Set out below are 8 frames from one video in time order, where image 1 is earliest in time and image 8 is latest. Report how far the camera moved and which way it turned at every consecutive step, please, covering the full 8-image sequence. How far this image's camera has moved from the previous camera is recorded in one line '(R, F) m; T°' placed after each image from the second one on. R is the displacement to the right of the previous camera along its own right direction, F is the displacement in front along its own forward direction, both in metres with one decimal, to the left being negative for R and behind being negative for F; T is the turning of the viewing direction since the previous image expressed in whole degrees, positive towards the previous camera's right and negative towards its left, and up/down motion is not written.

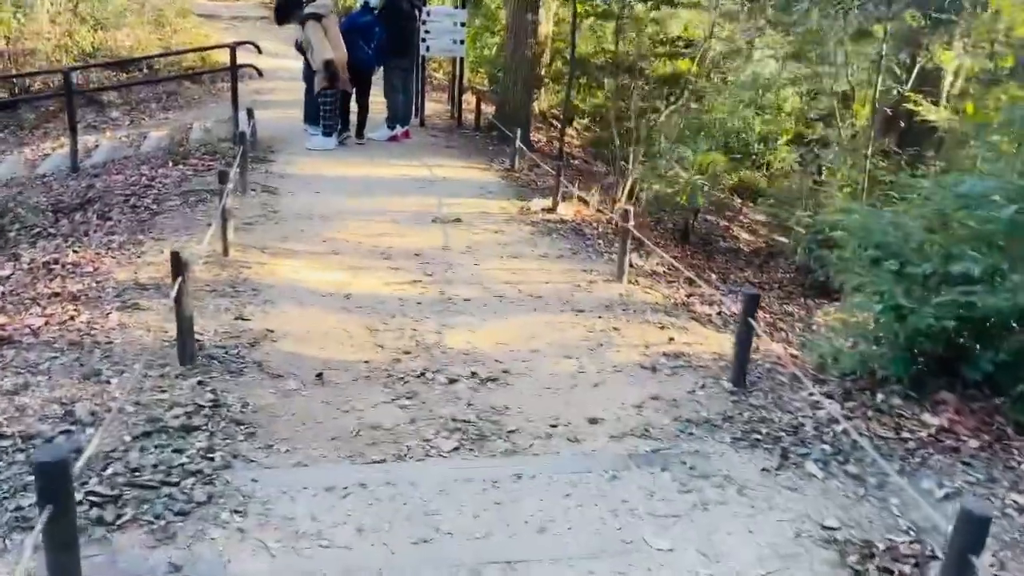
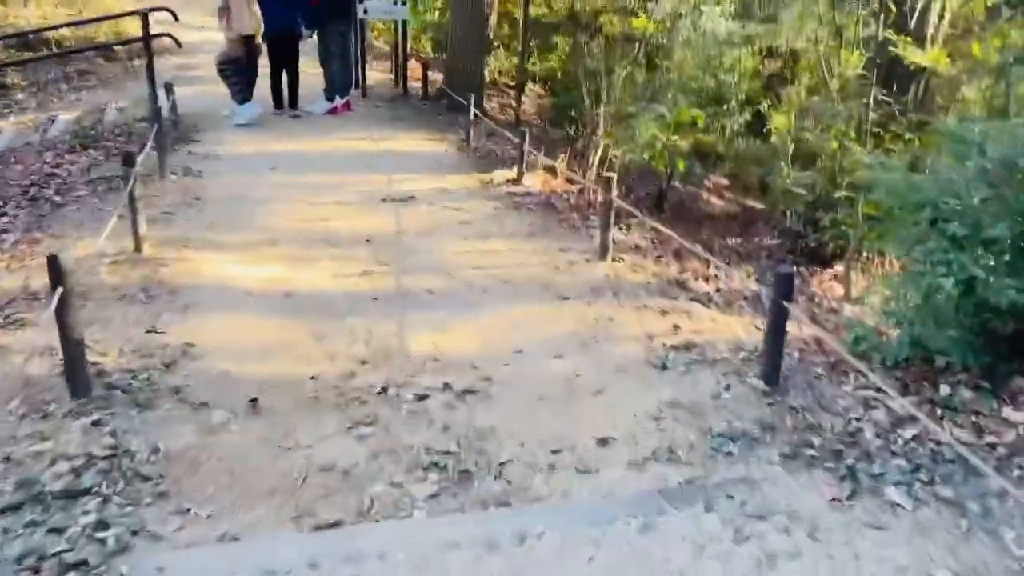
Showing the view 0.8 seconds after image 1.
(-0.1, +0.9) m; +3°
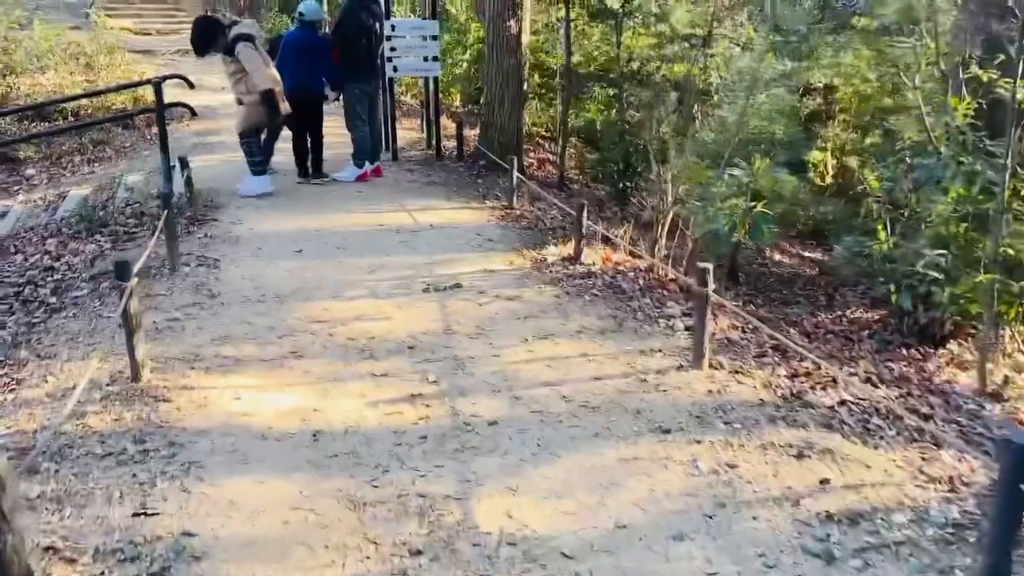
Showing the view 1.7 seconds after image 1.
(-0.3, +1.0) m; -2°
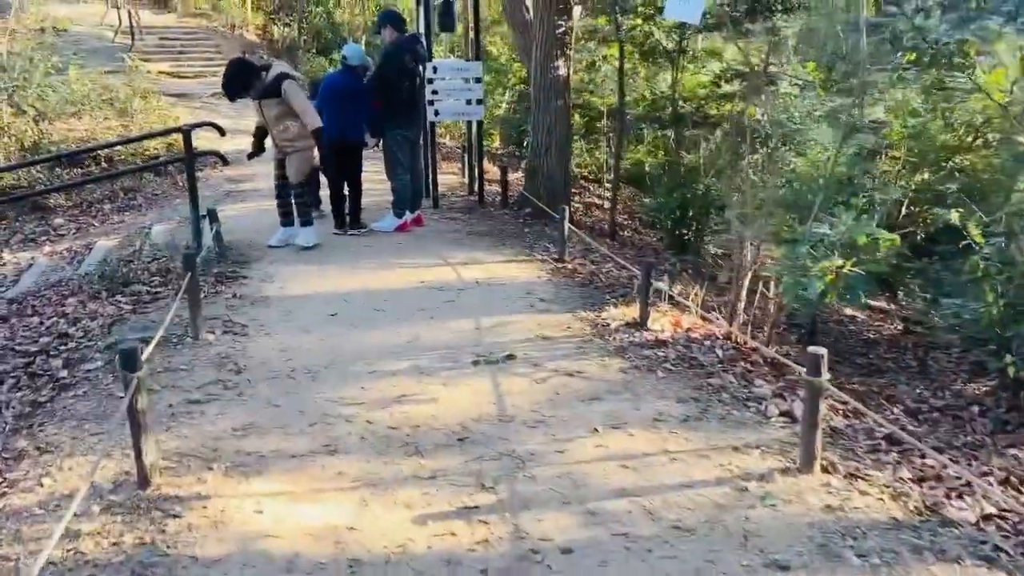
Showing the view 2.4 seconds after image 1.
(-0.2, +0.7) m; -2°
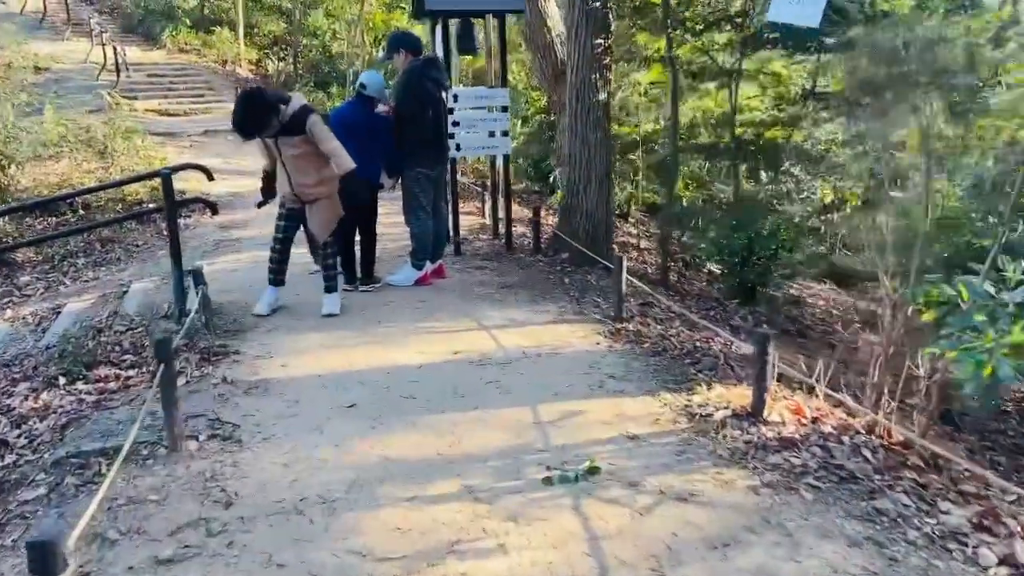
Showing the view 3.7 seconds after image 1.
(-0.4, +1.3) m; 0°
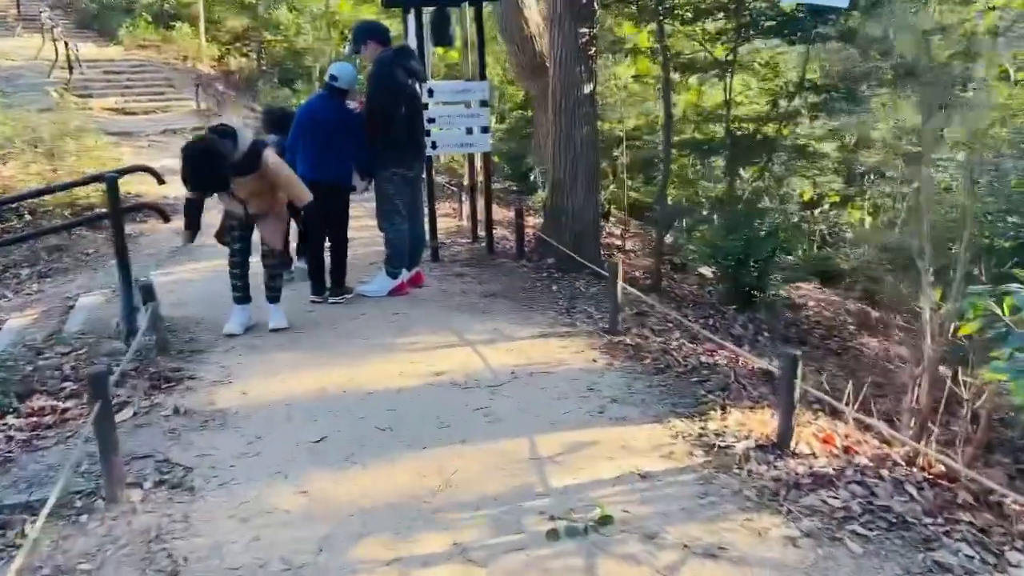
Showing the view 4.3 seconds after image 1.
(-0.1, +0.6) m; +2°
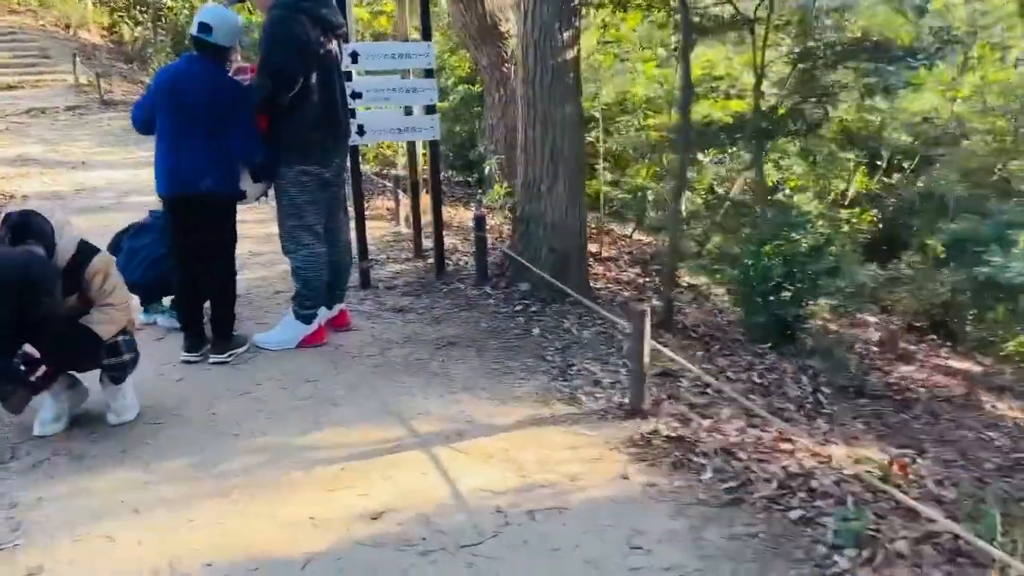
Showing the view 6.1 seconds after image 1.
(-0.2, +2.1) m; +5°
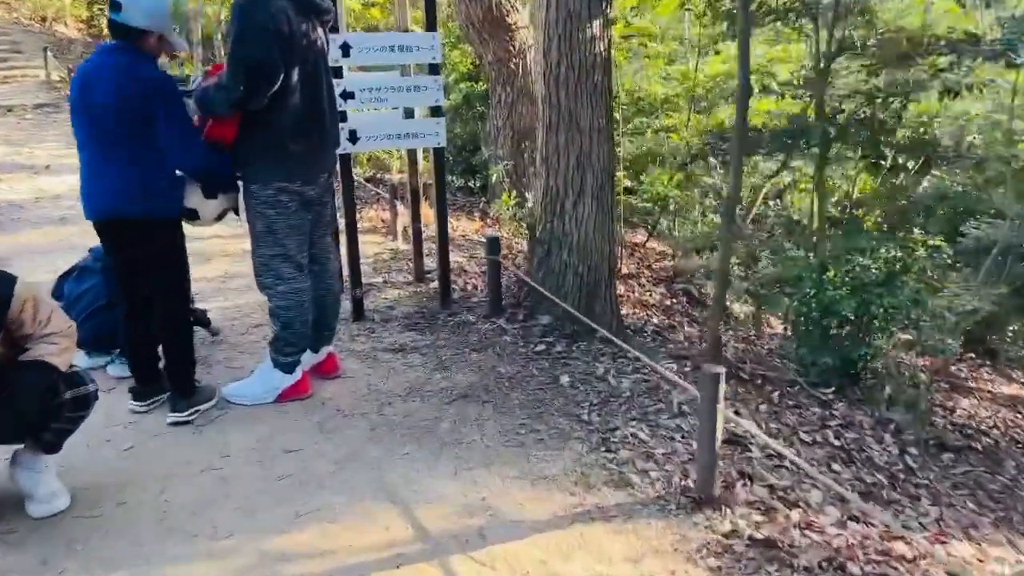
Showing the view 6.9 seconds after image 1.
(-0.2, +0.9) m; +1°
